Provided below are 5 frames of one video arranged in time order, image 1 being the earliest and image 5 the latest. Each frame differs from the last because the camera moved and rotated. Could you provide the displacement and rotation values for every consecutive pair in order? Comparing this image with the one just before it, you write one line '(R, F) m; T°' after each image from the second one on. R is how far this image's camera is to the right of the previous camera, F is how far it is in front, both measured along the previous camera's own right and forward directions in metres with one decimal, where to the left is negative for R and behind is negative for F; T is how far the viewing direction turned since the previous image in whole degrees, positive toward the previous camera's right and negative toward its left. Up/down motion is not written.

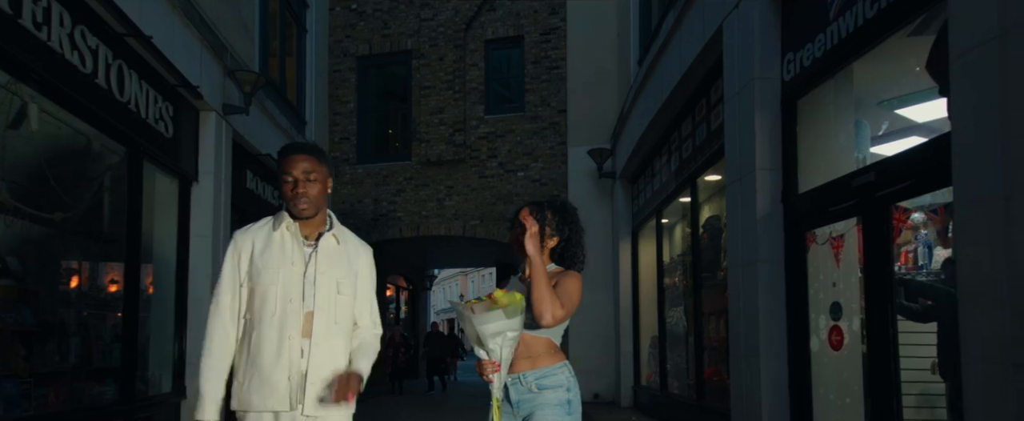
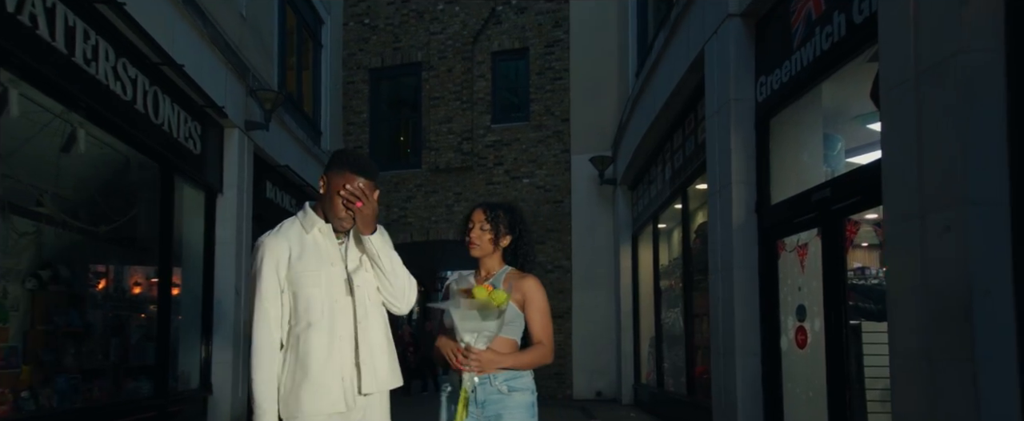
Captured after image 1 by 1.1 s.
(+0.1, -0.6) m; -1°
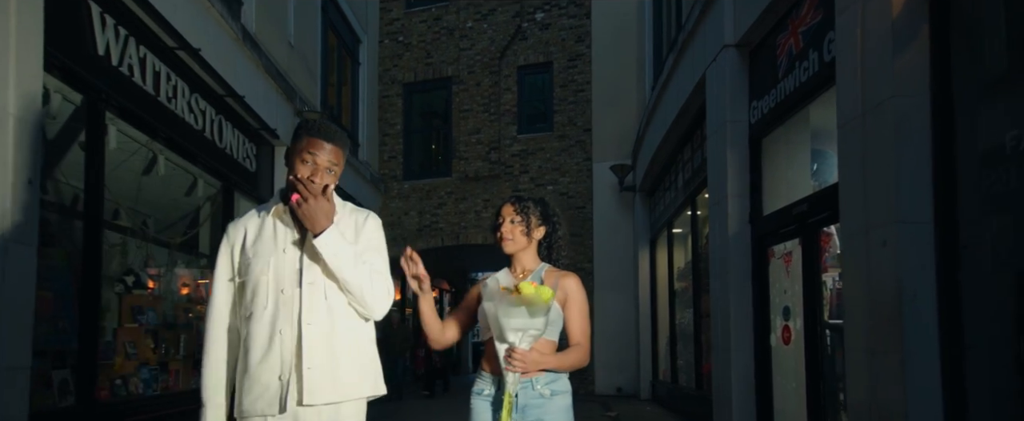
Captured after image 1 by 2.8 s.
(+0.1, -0.8) m; -2°
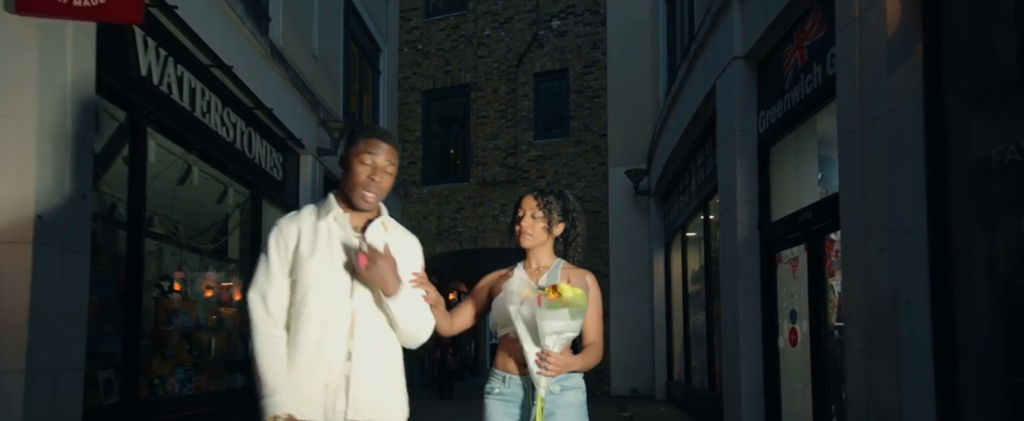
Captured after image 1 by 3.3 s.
(0.0, -0.3) m; -1°
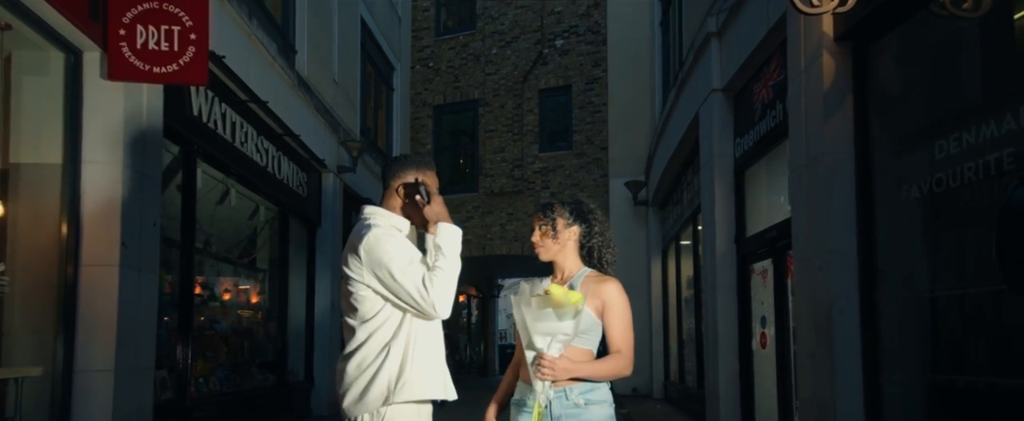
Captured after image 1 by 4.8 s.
(+0.1, -0.9) m; -1°
